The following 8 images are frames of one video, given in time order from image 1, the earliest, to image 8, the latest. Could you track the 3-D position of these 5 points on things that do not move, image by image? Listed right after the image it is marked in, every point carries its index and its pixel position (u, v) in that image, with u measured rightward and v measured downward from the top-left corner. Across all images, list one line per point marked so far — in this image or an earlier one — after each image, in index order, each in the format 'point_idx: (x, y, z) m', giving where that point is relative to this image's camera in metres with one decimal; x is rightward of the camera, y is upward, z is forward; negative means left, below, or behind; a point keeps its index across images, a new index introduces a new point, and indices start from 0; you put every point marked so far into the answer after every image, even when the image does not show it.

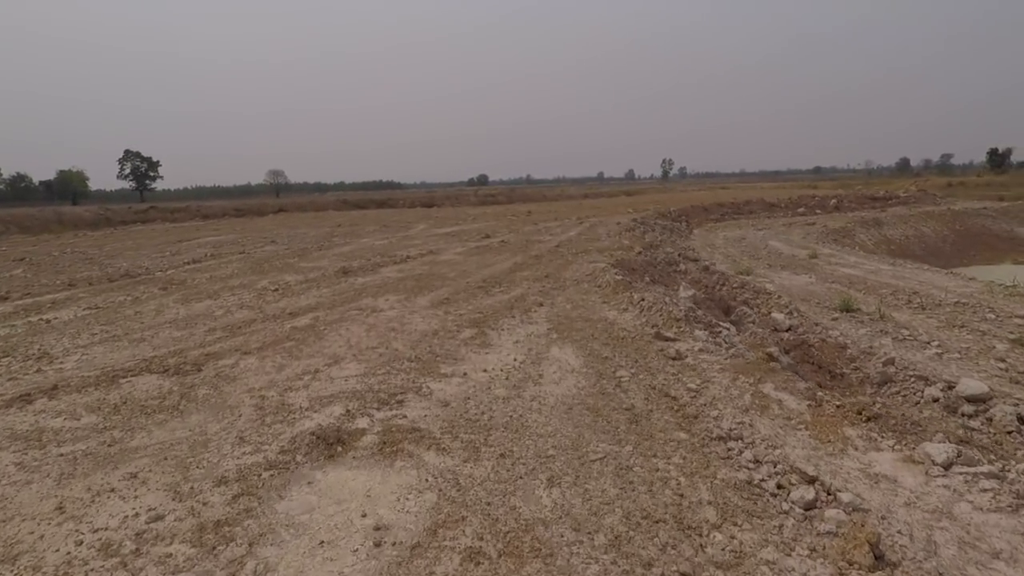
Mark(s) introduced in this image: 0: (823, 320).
0: (+5.7, -0.6, +10.7) m
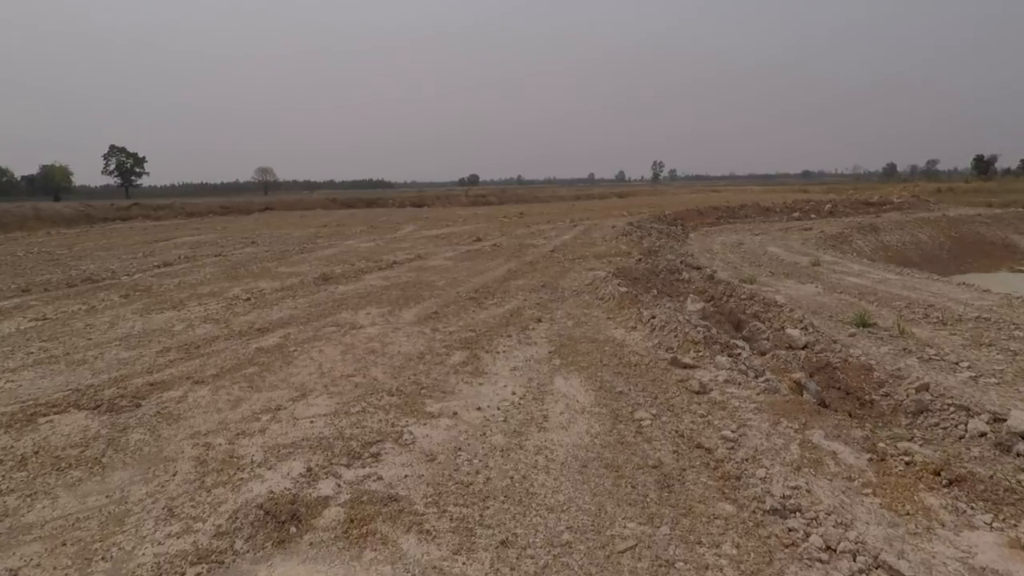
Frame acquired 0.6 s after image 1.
0: (+5.6, -0.8, +9.9) m
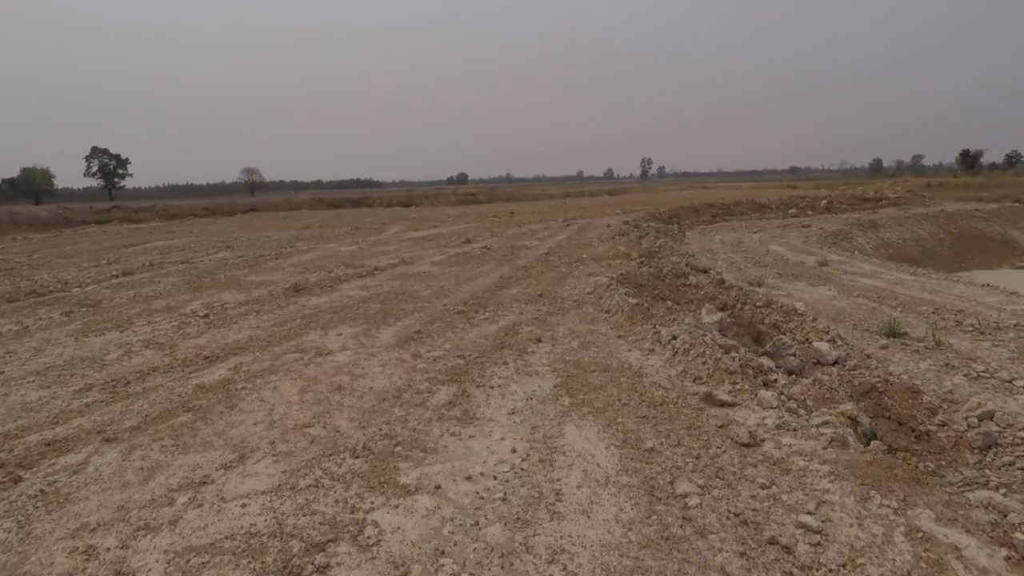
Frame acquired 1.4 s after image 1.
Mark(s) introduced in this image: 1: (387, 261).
0: (+5.5, -0.9, +8.9) m
1: (-2.9, +0.6, +13.8) m
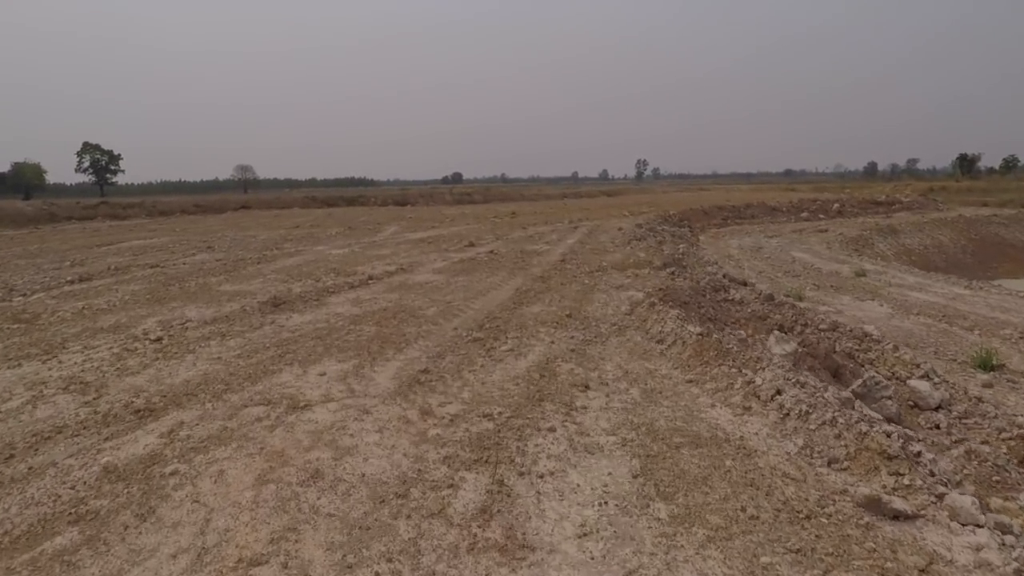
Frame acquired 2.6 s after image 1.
0: (+5.8, -1.2, +7.4) m
1: (-2.6, +0.4, +12.1) m
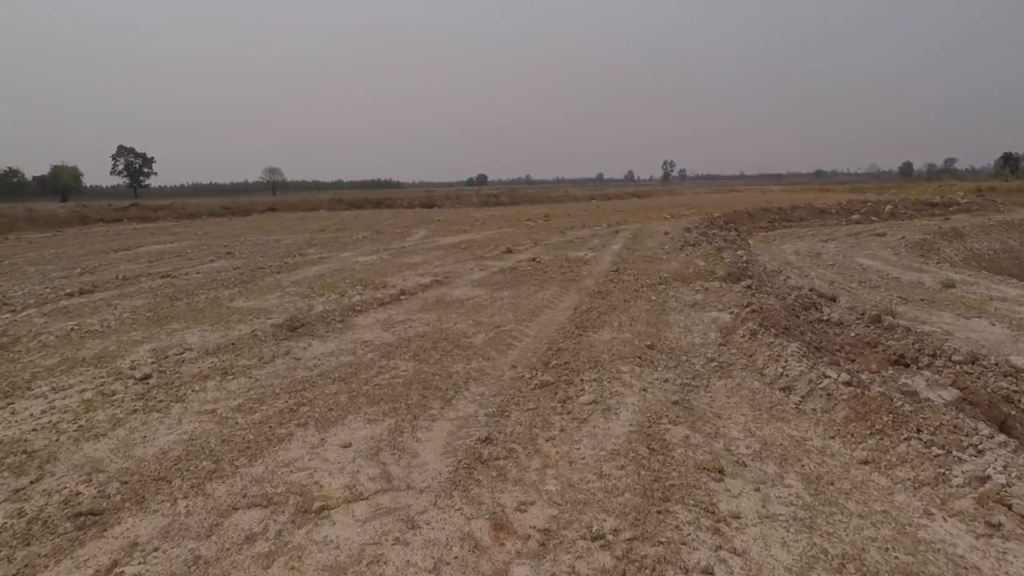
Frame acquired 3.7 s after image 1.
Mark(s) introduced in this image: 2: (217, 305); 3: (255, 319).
0: (+6.5, -1.5, +5.6) m
1: (-1.7, +0.2, +10.7) m
2: (-4.4, -0.3, +8.7) m
3: (-3.5, -0.4, +7.8) m
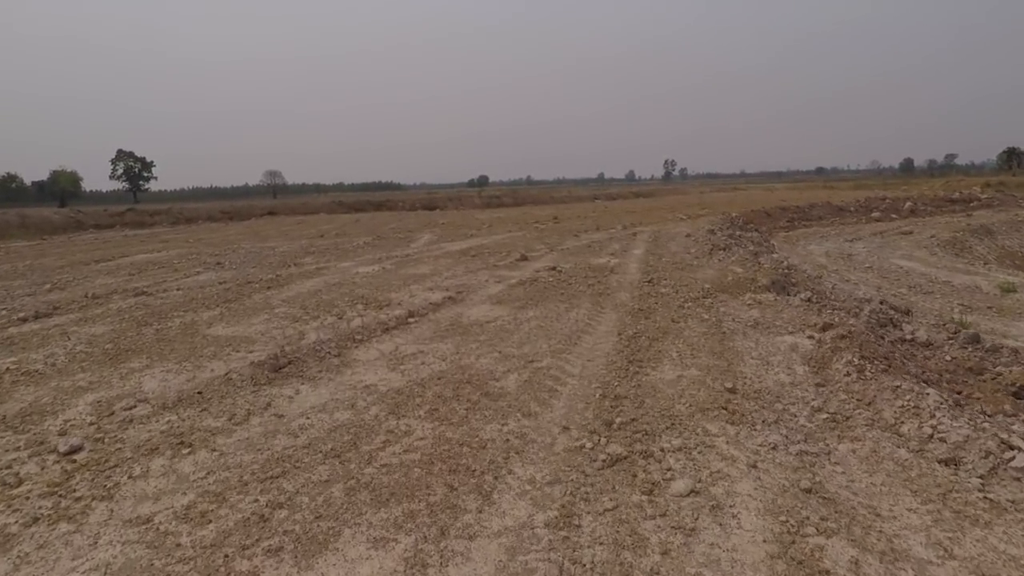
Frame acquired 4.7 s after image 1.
0: (+6.9, -1.7, +4.2) m
1: (-1.4, -0.1, +9.3) m
2: (-4.1, -0.6, +7.3) m
3: (-3.1, -0.7, +6.4) m
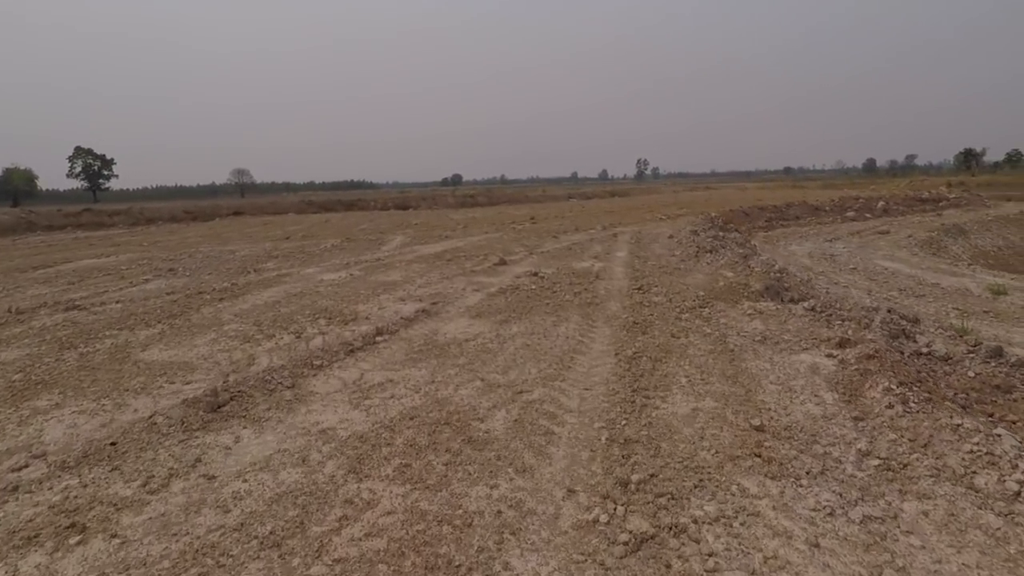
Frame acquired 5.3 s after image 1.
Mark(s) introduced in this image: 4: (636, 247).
0: (+6.8, -1.8, +3.6) m
1: (-1.6, -0.3, +8.4) m
2: (-4.2, -0.8, +6.3) m
3: (-3.2, -0.9, +5.4) m
4: (+3.5, +1.1, +16.2) m
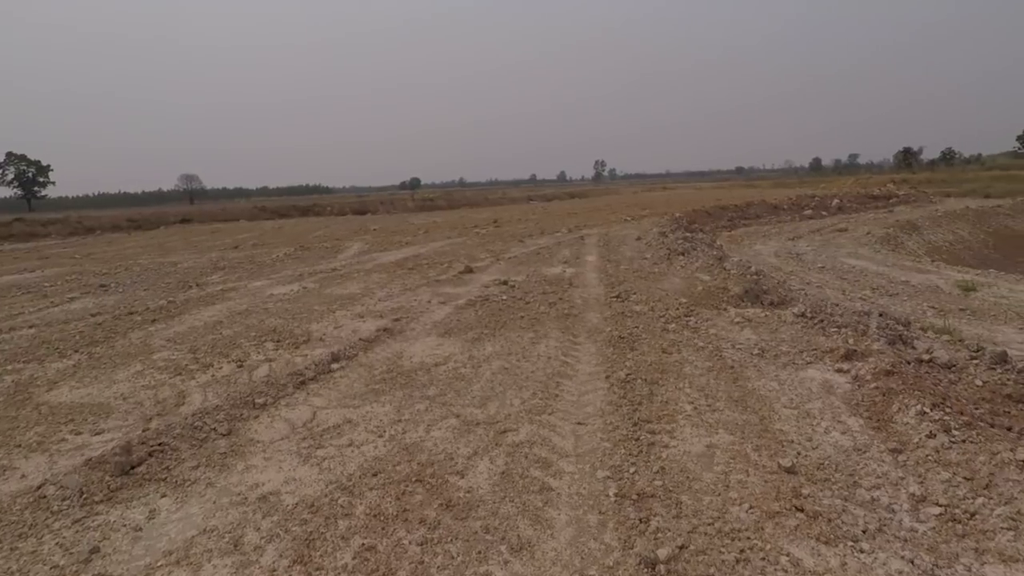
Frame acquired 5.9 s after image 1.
0: (+6.8, -1.8, +3.3) m
1: (-2.0, -0.5, +7.5) m
2: (-4.4, -1.0, +5.2) m
3: (-3.4, -1.1, +4.4) m
4: (+2.6, +1.0, +15.6) m
